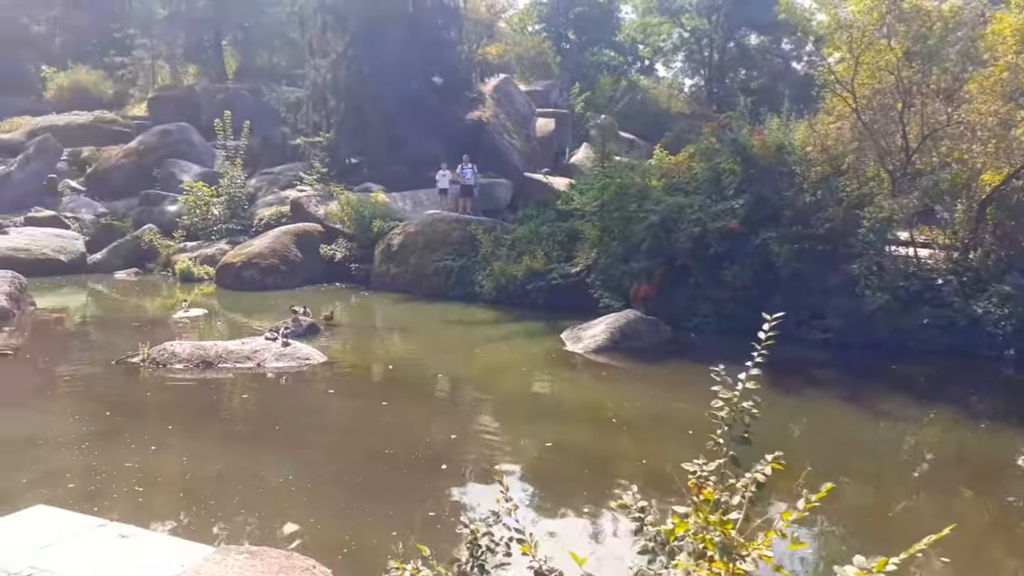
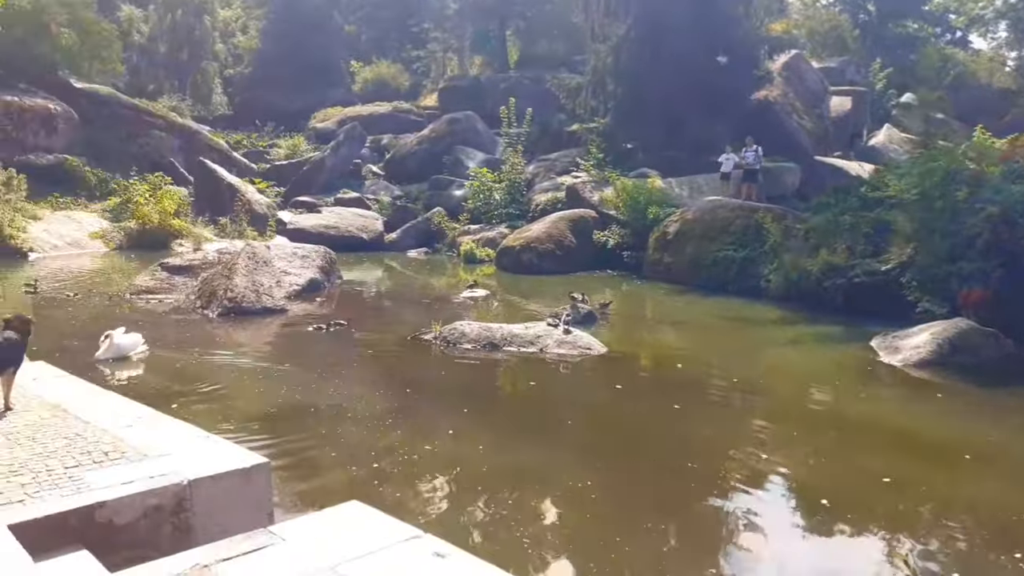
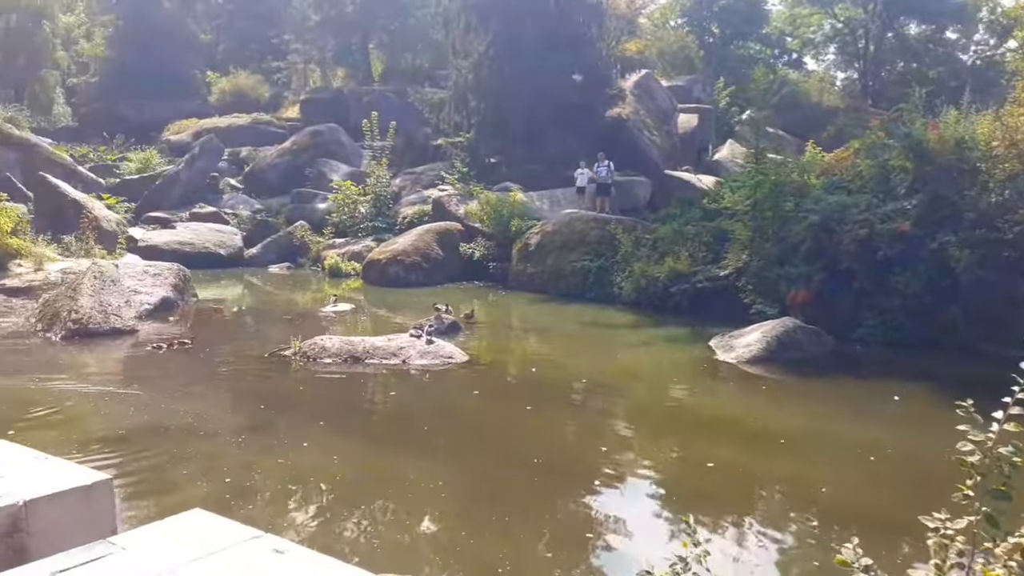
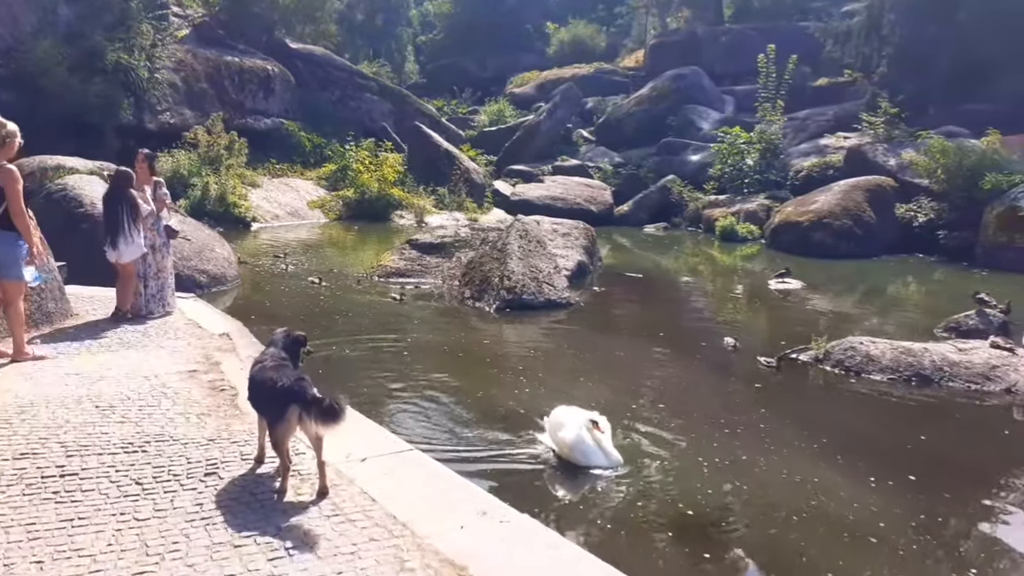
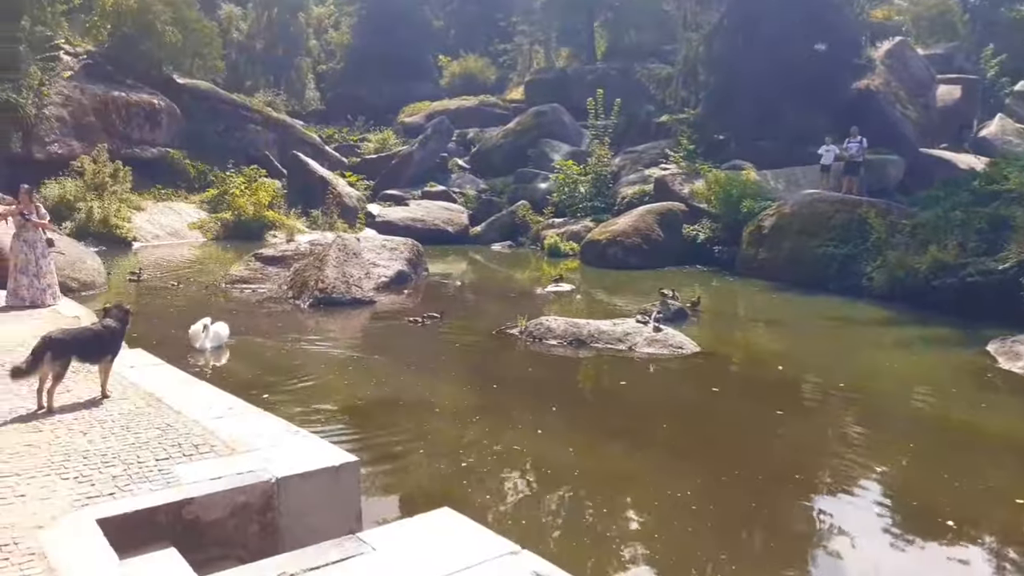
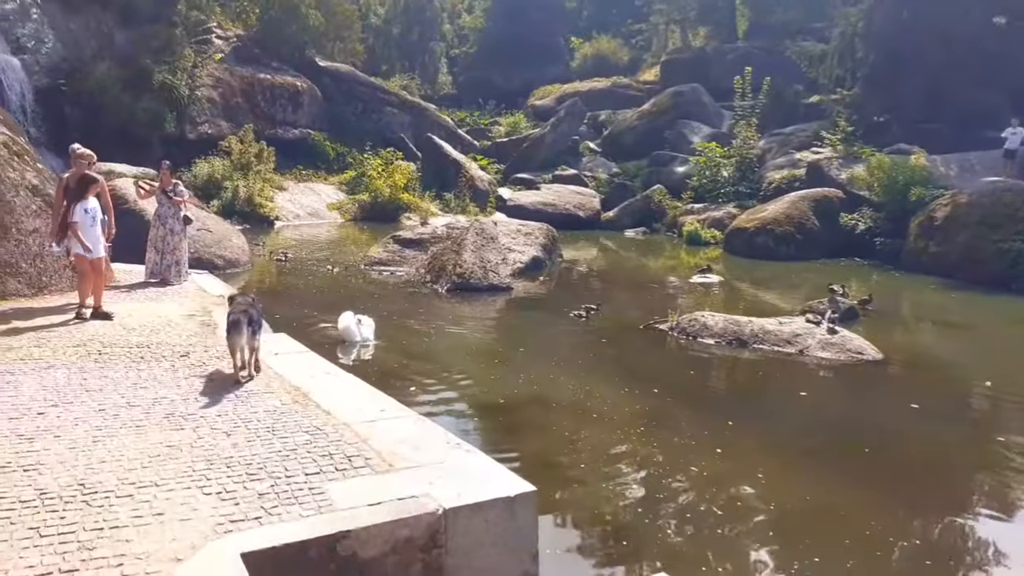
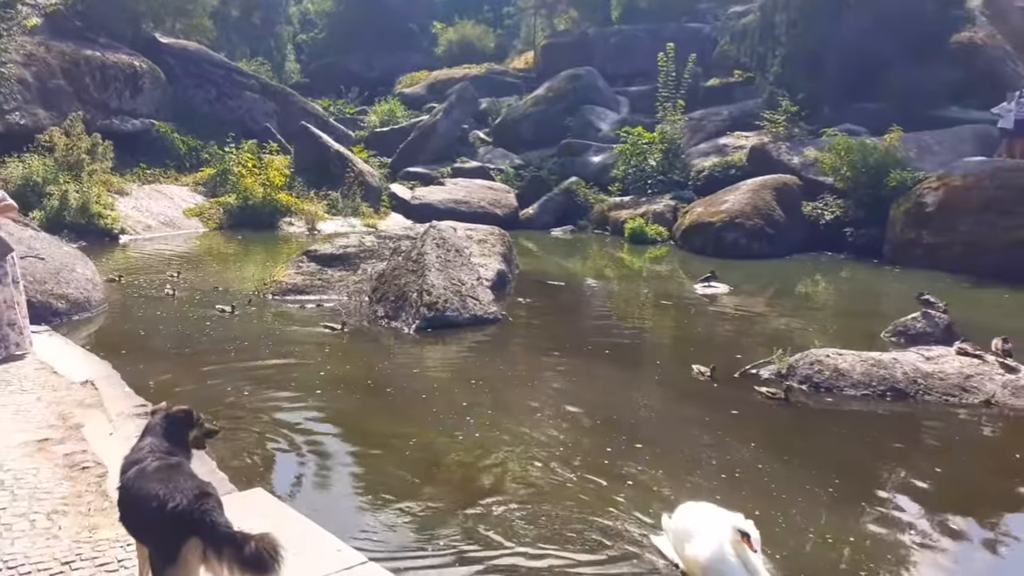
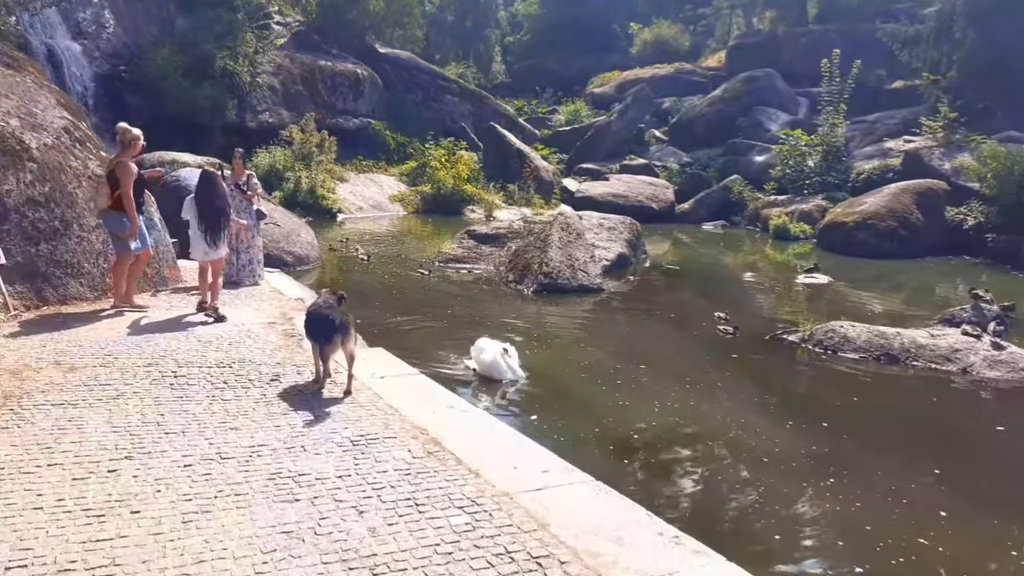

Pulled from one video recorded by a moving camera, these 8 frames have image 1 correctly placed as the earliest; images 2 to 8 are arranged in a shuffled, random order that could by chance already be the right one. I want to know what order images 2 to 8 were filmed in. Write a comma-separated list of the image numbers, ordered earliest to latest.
3, 2, 5, 6, 8, 4, 7
